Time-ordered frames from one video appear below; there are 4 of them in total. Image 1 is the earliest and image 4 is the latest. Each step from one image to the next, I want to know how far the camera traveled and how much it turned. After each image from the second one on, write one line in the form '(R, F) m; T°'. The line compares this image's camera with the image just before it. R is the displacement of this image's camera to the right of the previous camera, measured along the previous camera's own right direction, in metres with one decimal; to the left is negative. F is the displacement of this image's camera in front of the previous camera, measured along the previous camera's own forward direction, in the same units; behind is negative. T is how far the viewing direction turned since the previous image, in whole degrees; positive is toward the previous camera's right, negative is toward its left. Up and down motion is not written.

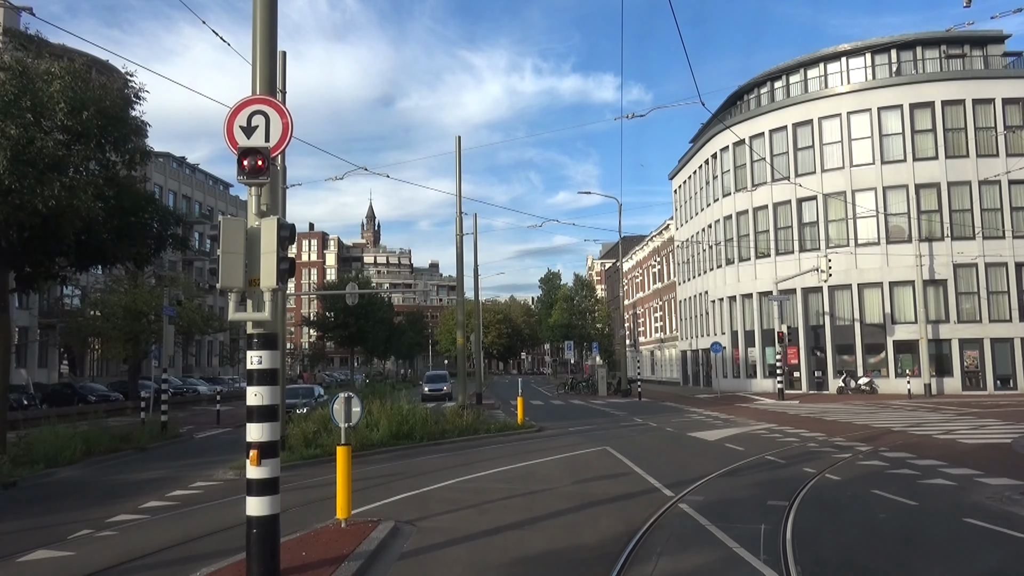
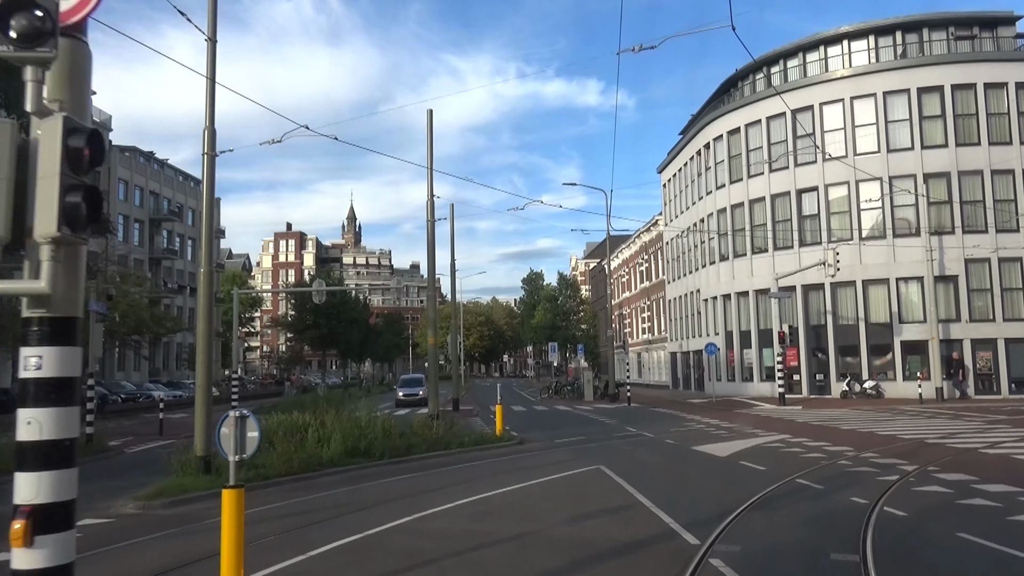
(+0.1, +3.1) m; +1°
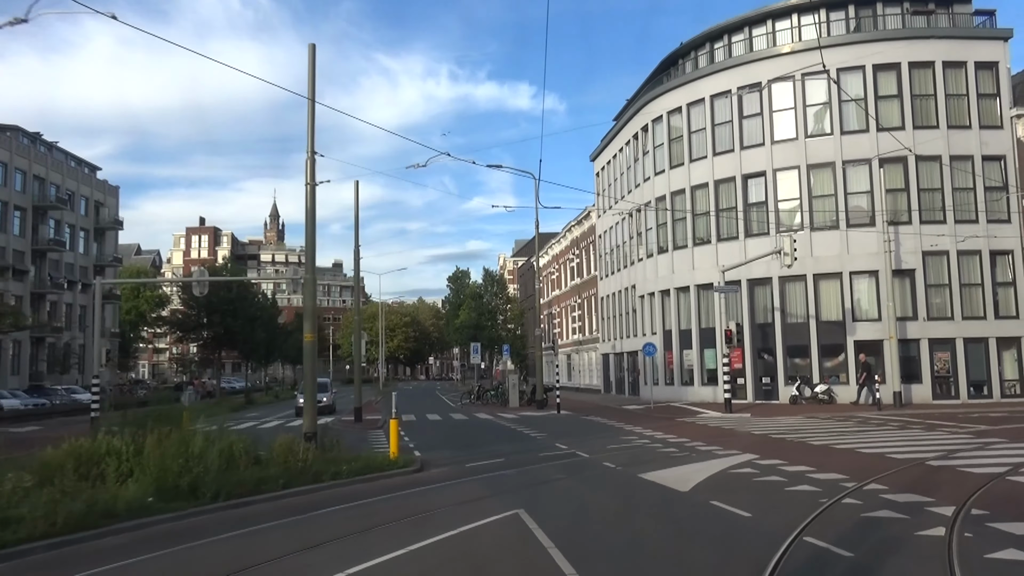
(+0.7, +4.8) m; +5°
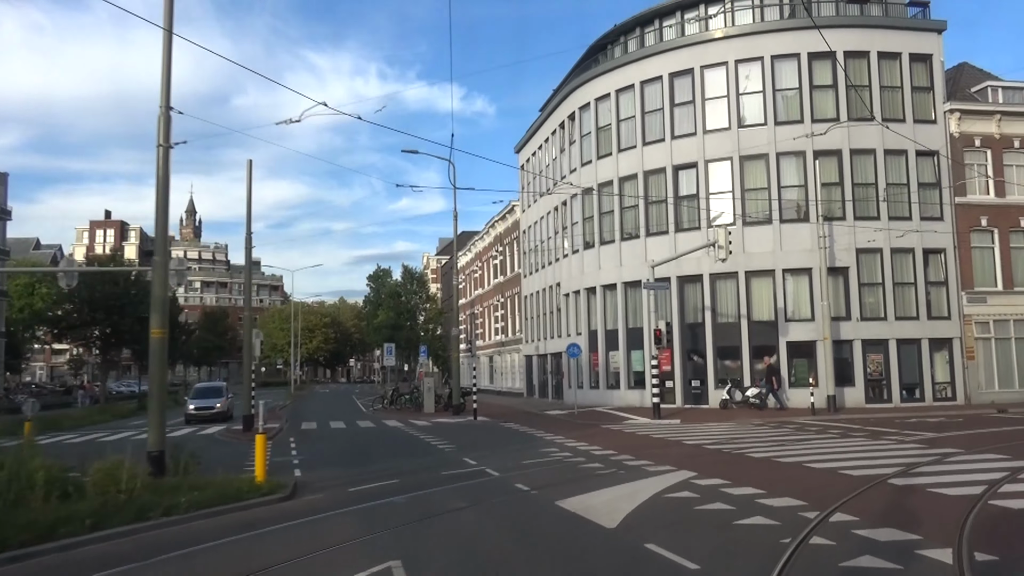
(+0.6, +2.9) m; +5°
